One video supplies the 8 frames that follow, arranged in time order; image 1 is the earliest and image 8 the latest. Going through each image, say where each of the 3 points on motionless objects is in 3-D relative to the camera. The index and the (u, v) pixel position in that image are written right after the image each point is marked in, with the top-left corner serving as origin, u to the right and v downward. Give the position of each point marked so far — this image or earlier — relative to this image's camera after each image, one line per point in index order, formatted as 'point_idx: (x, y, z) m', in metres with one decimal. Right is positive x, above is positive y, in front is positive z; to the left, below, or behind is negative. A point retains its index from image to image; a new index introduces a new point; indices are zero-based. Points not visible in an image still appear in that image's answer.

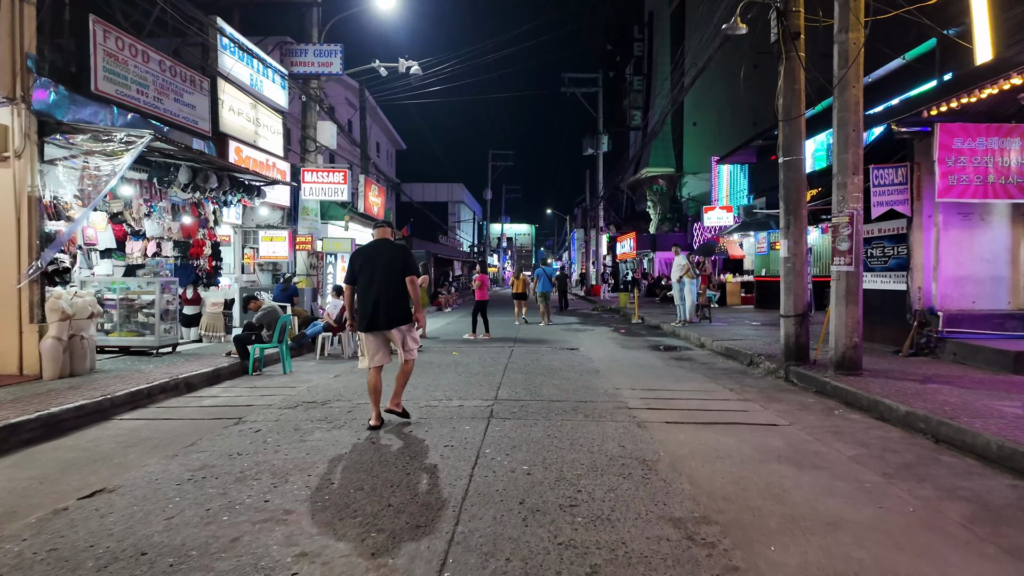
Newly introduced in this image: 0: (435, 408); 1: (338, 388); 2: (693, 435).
0: (-0.8, -1.3, +6.3) m
1: (-2.3, -1.3, +7.7) m
2: (+1.7, -1.4, +5.4) m
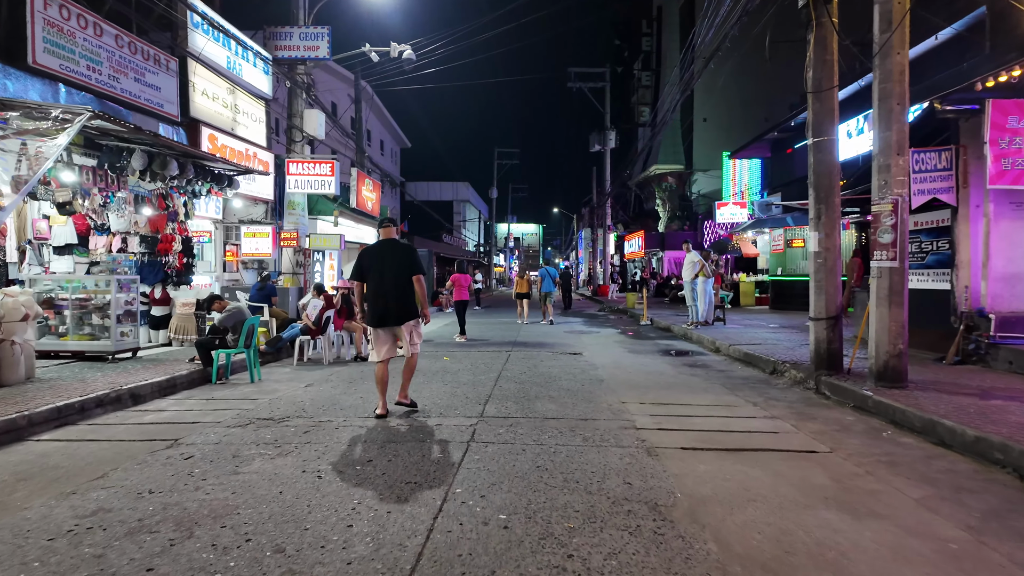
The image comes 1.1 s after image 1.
0: (-1.0, -1.3, +5.4) m
1: (-2.4, -1.3, +6.8) m
2: (+1.5, -1.3, +4.4) m
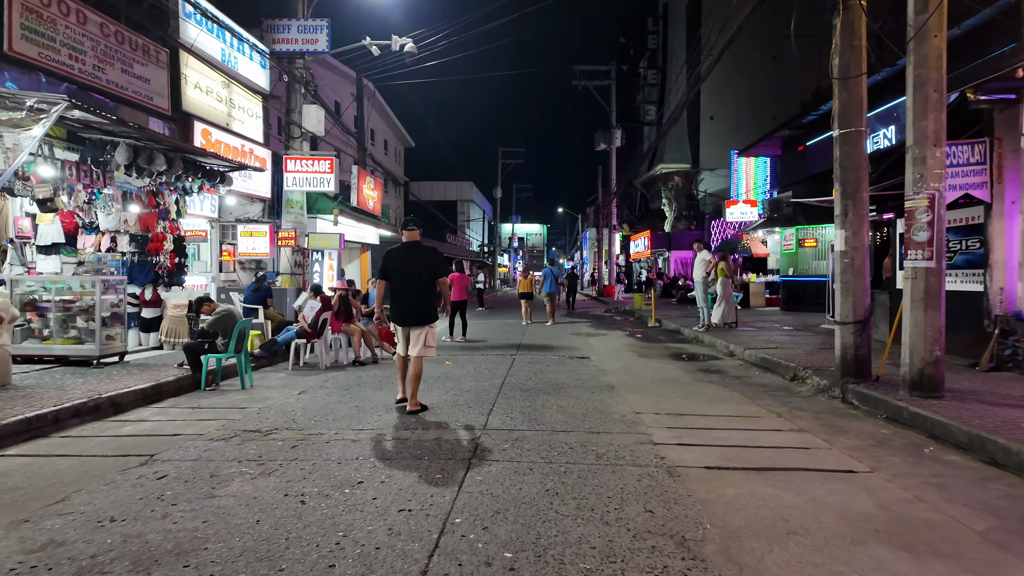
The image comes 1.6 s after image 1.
0: (-0.9, -1.3, +5.0) m
1: (-2.3, -1.3, +6.3) m
2: (+1.6, -1.4, +3.9) m
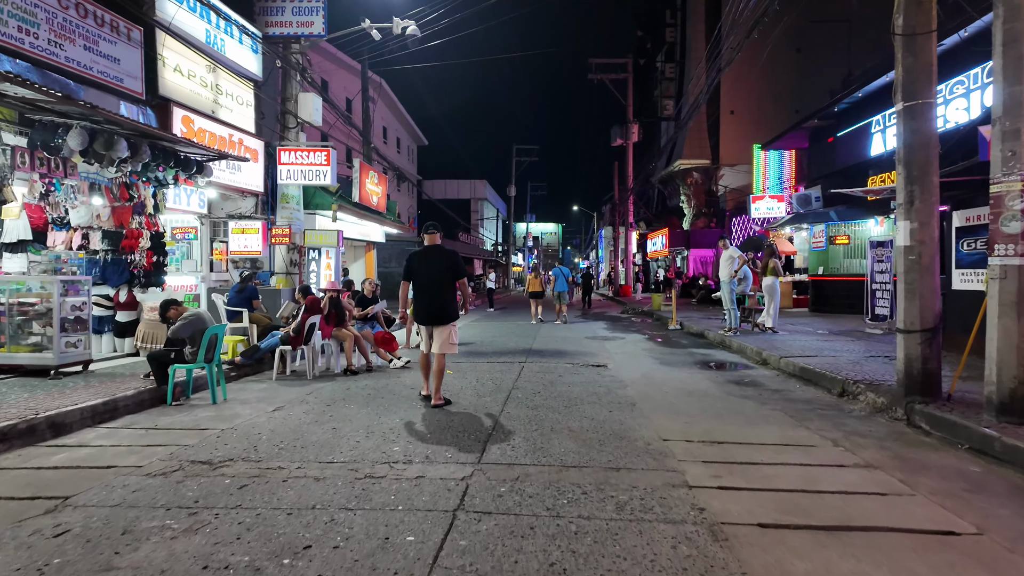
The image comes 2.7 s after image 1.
0: (-0.9, -1.3, +4.0) m
1: (-2.3, -1.3, +5.4) m
2: (+1.5, -1.4, +2.9) m
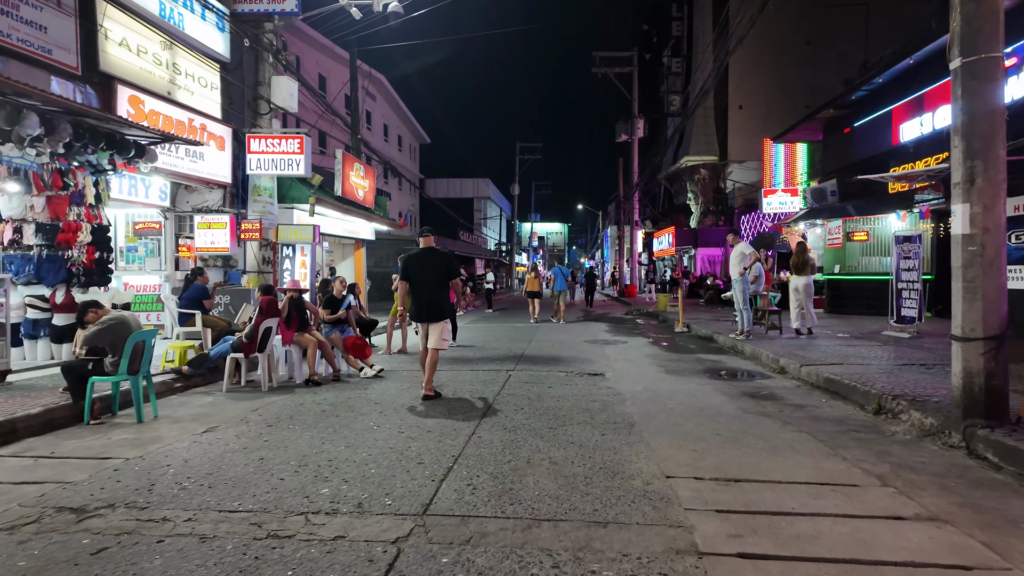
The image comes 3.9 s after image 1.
0: (-1.2, -1.3, +3.0) m
1: (-2.6, -1.3, +4.4) m
2: (+1.3, -1.4, +1.9) m
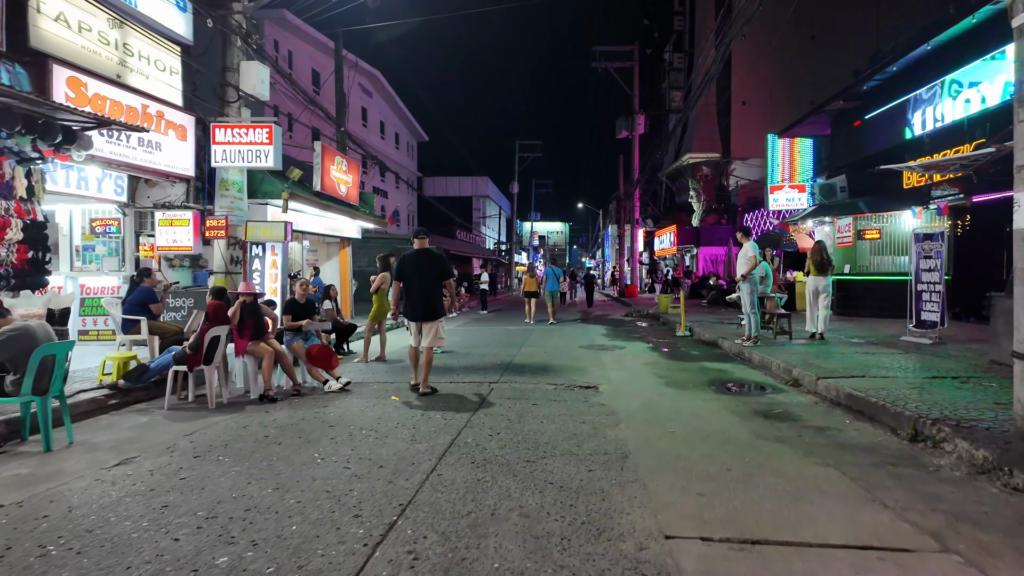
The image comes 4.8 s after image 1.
0: (-1.4, -1.4, +2.1) m
1: (-2.8, -1.4, +3.6) m
2: (+1.0, -1.4, +1.0) m
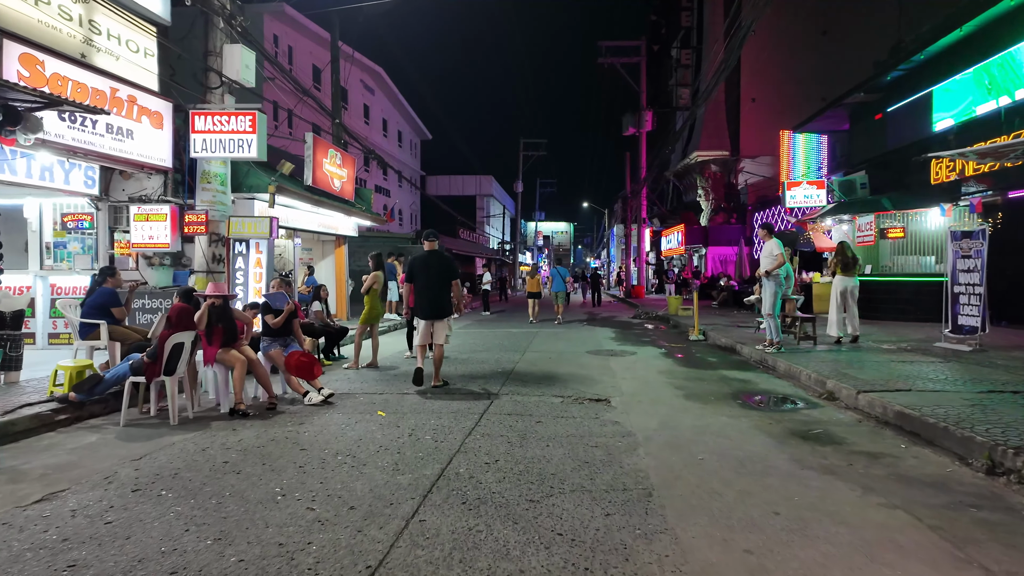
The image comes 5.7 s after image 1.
0: (-1.4, -1.4, +1.4) m
1: (-2.8, -1.4, +2.8) m
2: (+1.0, -1.4, +0.2) m
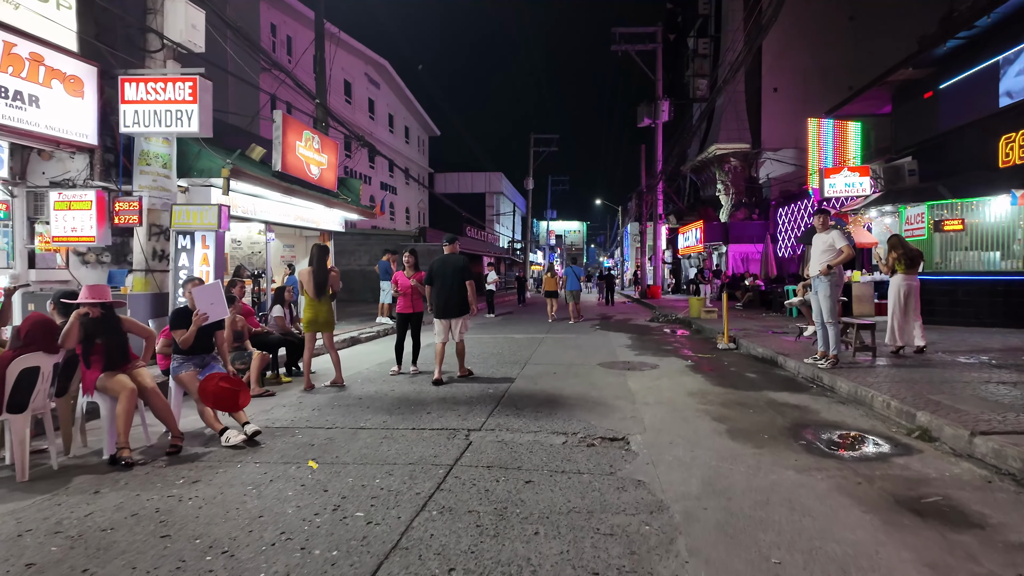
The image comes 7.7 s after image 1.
0: (-1.7, -1.4, -0.3) m
1: (-3.0, -1.4, +1.2) m
2: (+0.7, -1.4, -1.5) m
